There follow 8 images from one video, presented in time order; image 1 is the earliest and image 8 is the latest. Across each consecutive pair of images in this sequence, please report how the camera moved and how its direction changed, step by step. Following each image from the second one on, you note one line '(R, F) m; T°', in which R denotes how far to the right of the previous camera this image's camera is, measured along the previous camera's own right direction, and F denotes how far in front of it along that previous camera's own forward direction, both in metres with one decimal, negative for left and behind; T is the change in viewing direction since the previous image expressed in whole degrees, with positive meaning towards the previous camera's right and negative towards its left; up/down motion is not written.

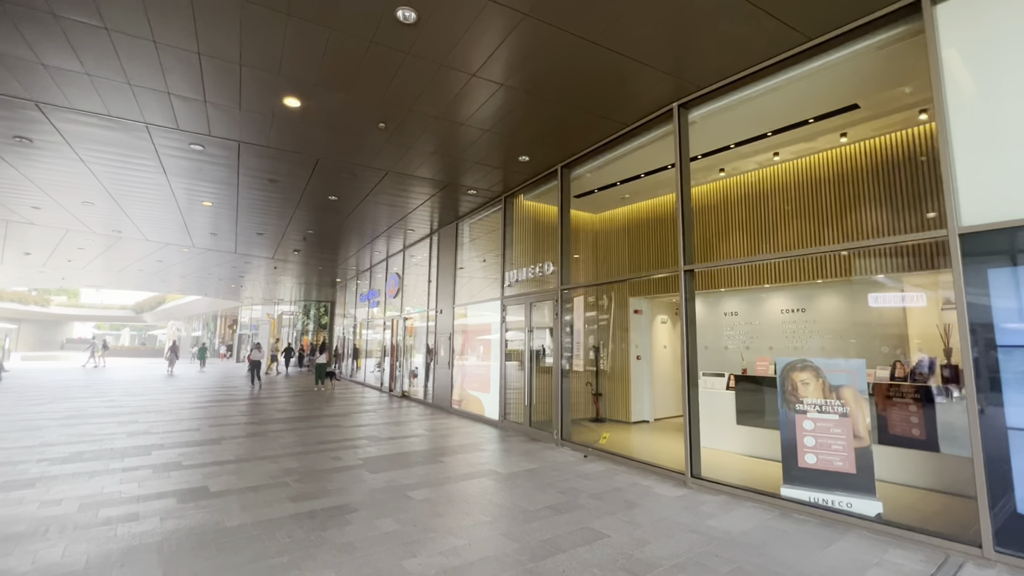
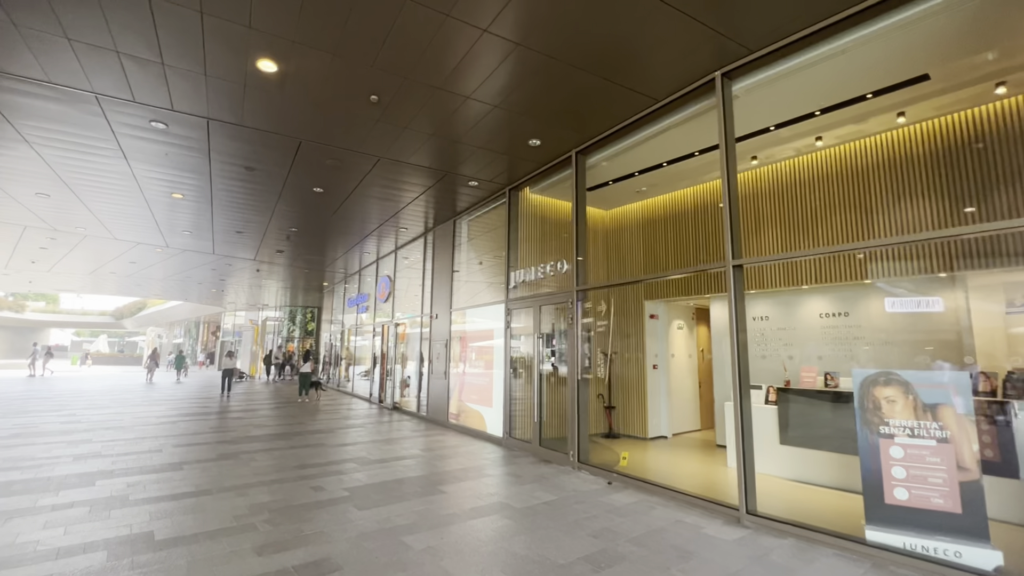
(-0.2, +0.8) m; +1°
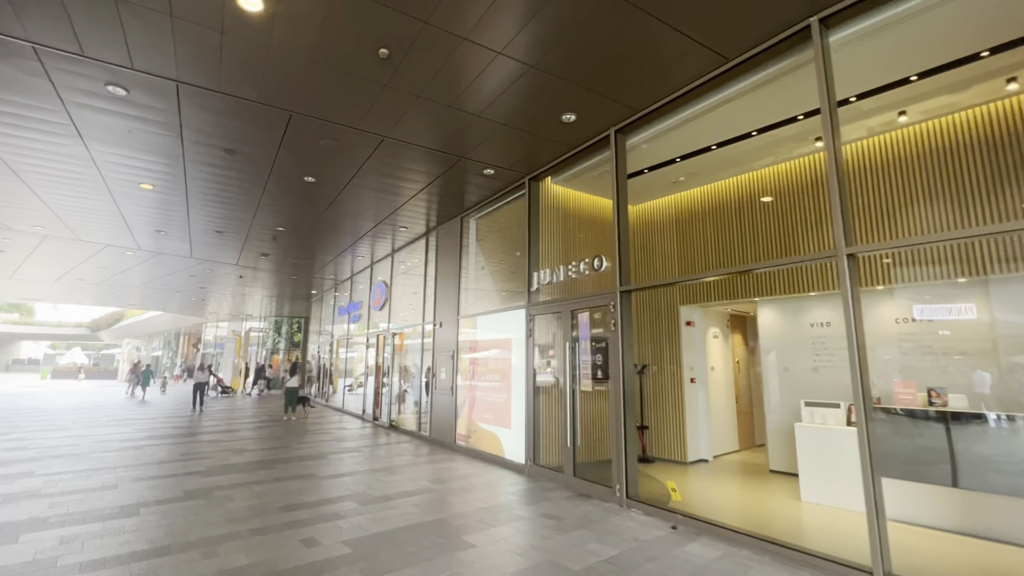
(-0.4, +0.9) m; +1°
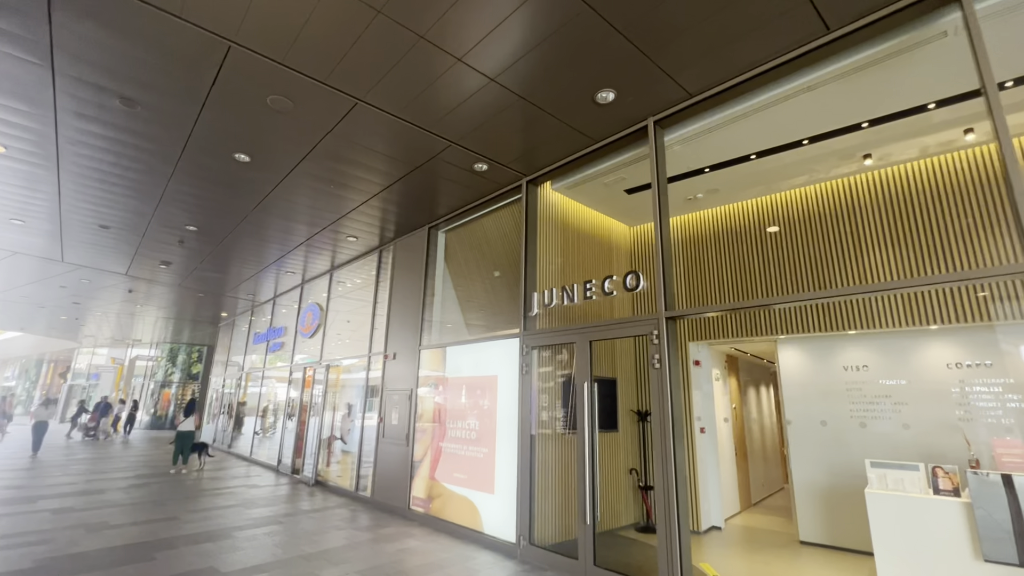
(-0.7, +1.3) m; +9°
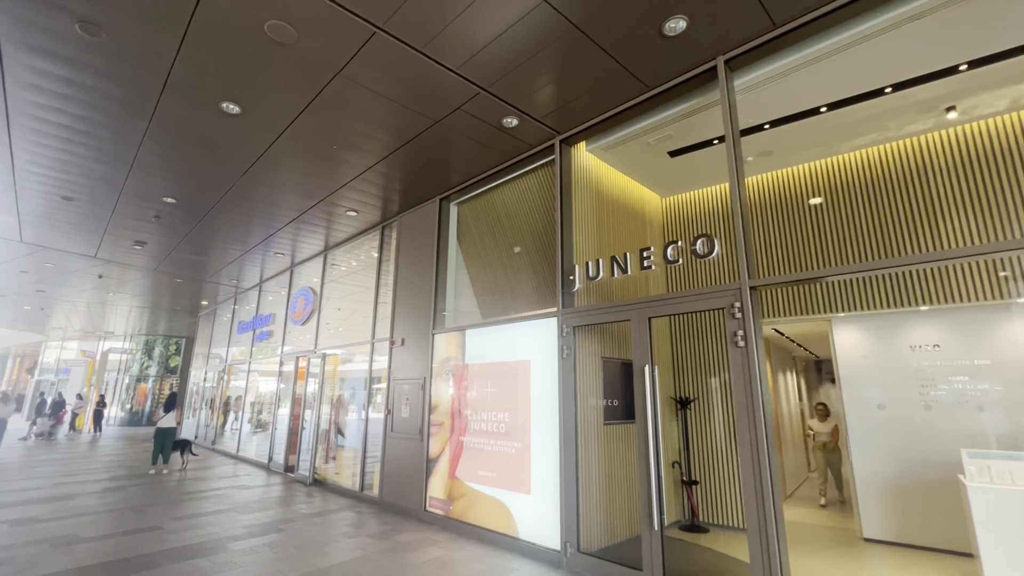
(-0.5, +0.6) m; +2°
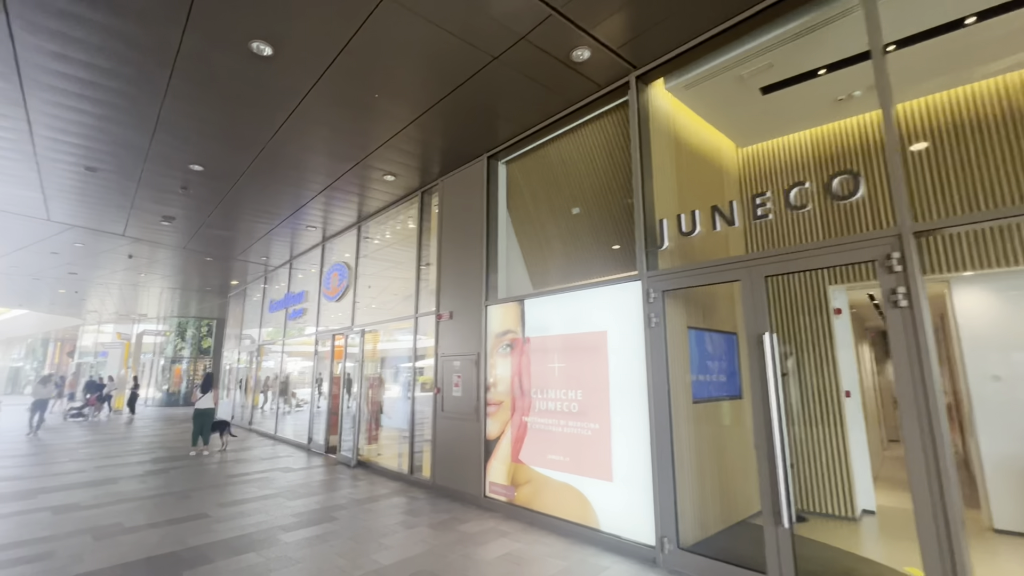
(-0.4, +0.5) m; -2°
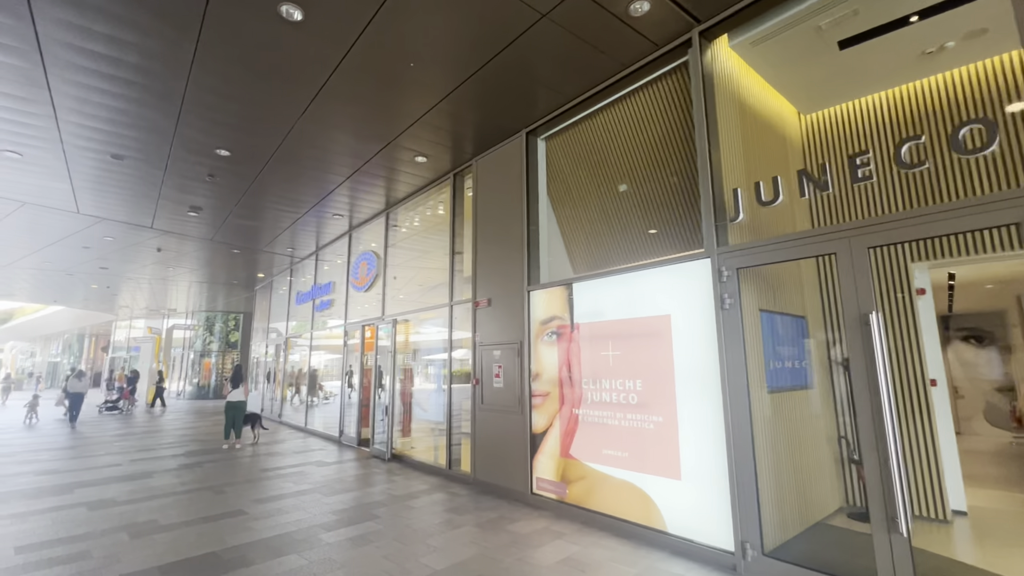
(-0.3, +0.3) m; -2°
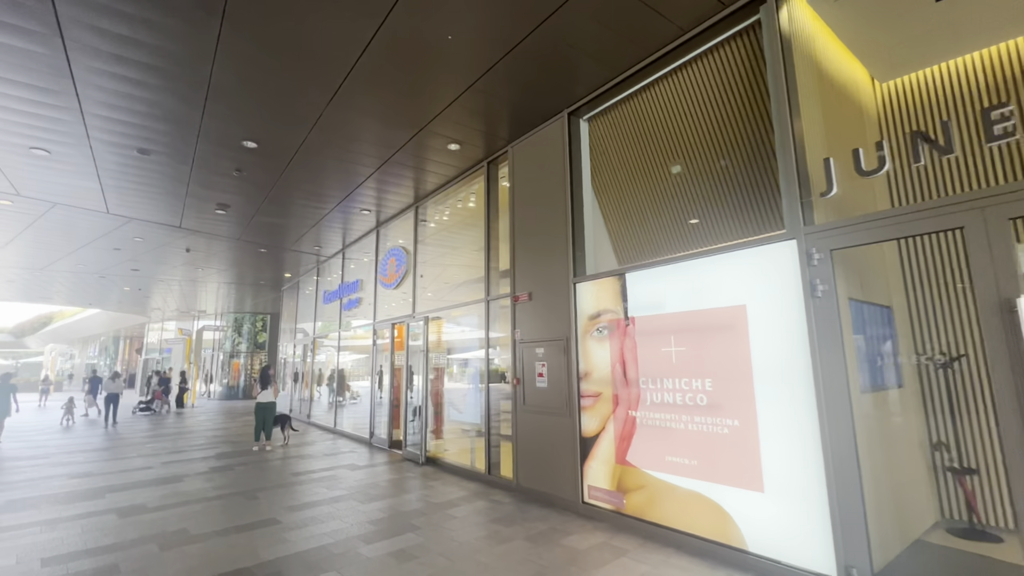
(-0.2, +0.3) m; -2°
